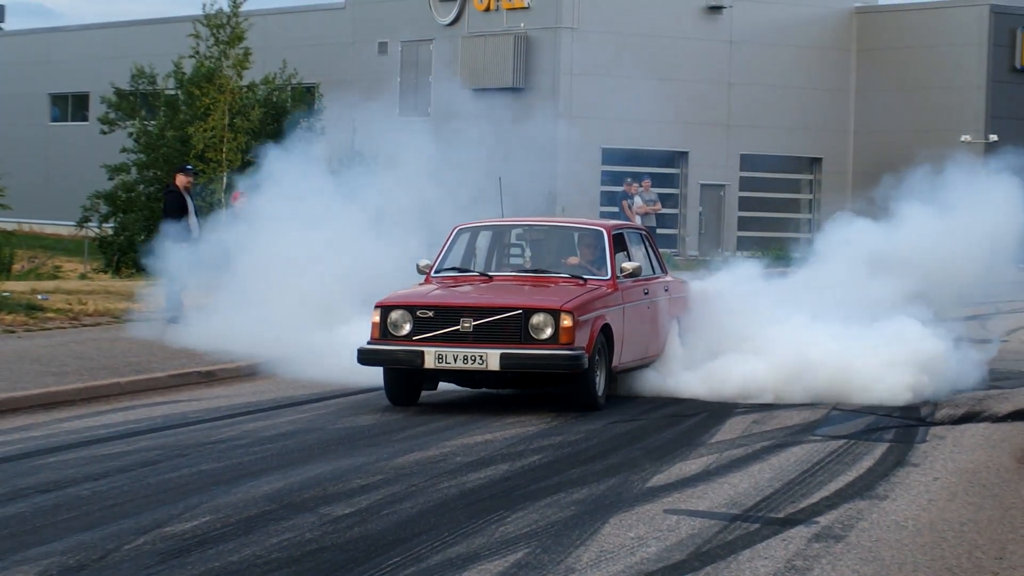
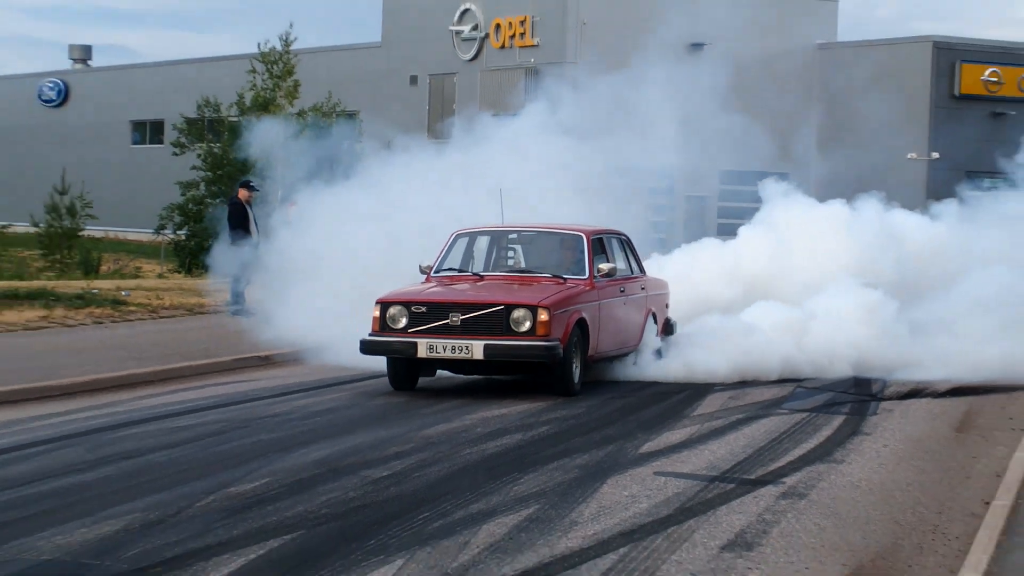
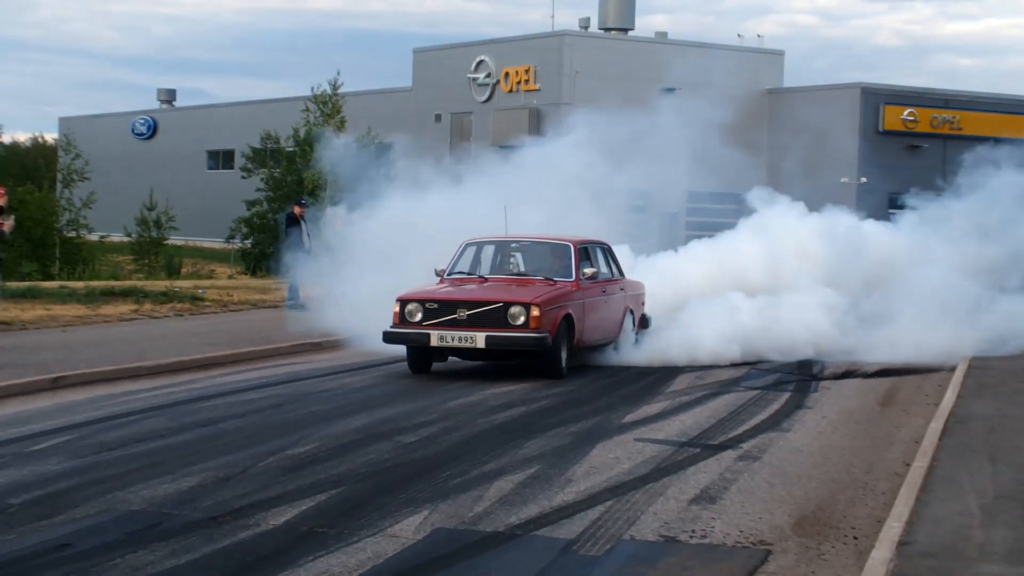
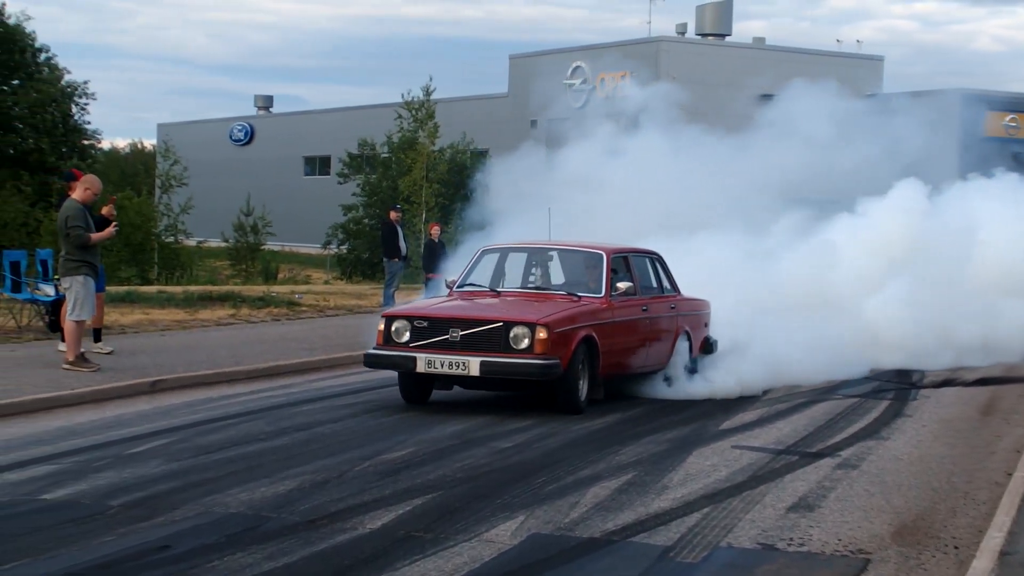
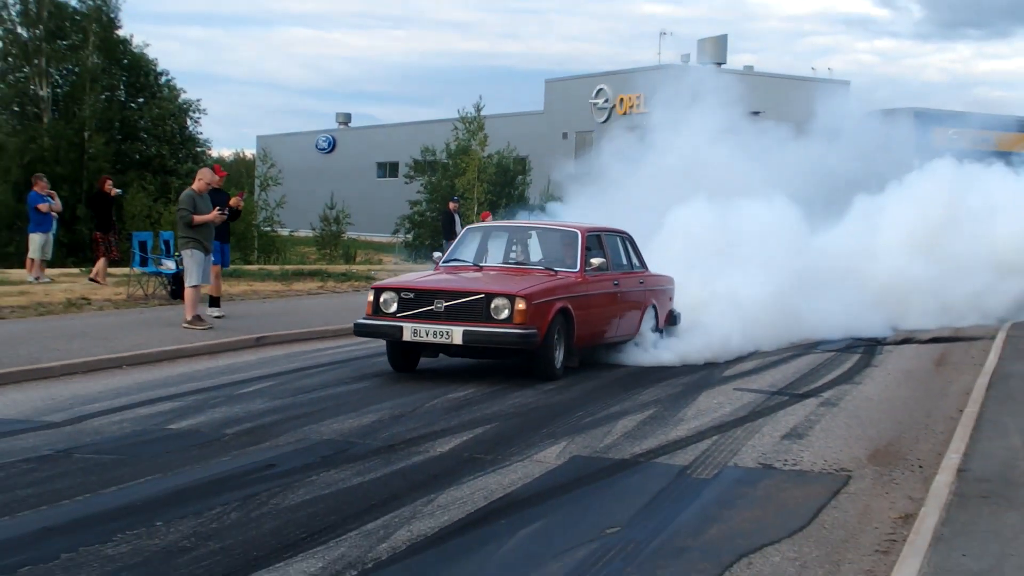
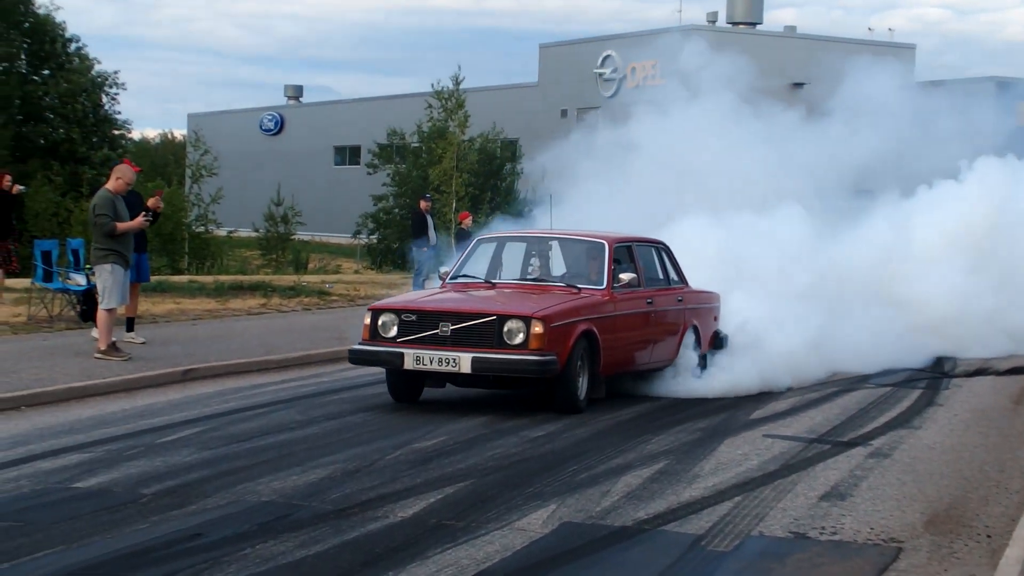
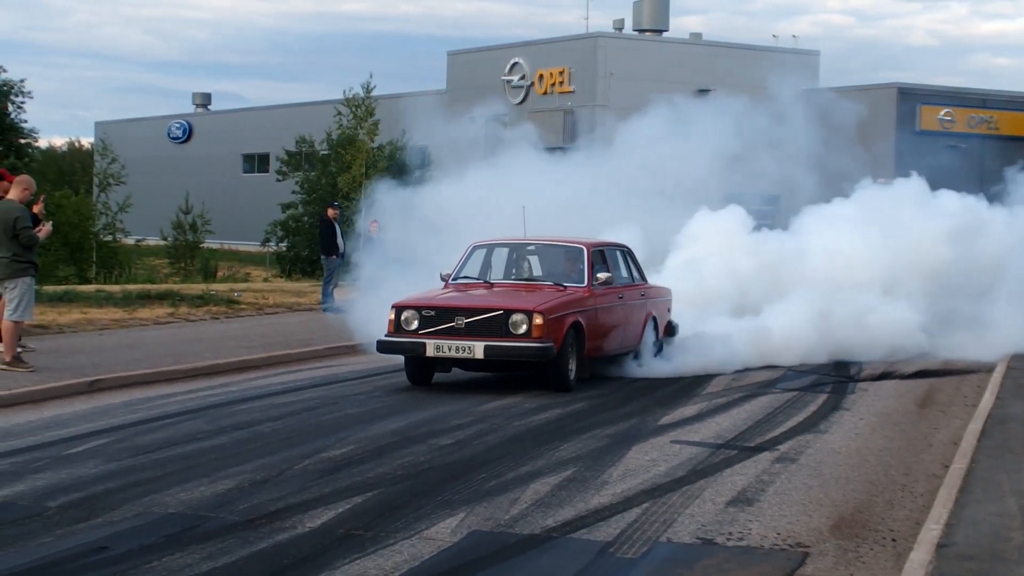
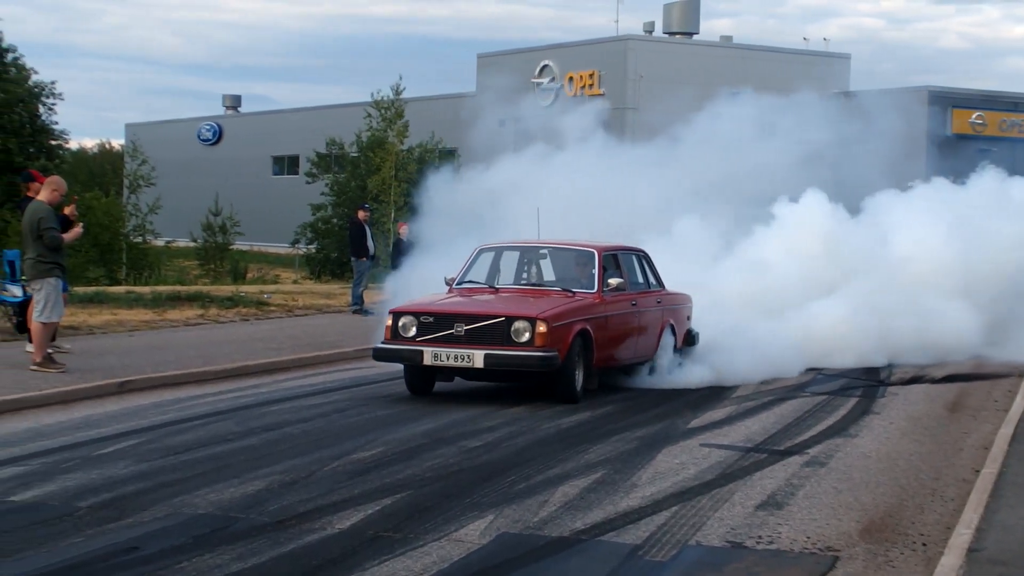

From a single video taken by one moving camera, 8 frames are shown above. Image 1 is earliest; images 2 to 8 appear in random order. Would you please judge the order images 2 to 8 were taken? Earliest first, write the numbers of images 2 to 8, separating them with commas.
2, 3, 7, 8, 4, 6, 5
